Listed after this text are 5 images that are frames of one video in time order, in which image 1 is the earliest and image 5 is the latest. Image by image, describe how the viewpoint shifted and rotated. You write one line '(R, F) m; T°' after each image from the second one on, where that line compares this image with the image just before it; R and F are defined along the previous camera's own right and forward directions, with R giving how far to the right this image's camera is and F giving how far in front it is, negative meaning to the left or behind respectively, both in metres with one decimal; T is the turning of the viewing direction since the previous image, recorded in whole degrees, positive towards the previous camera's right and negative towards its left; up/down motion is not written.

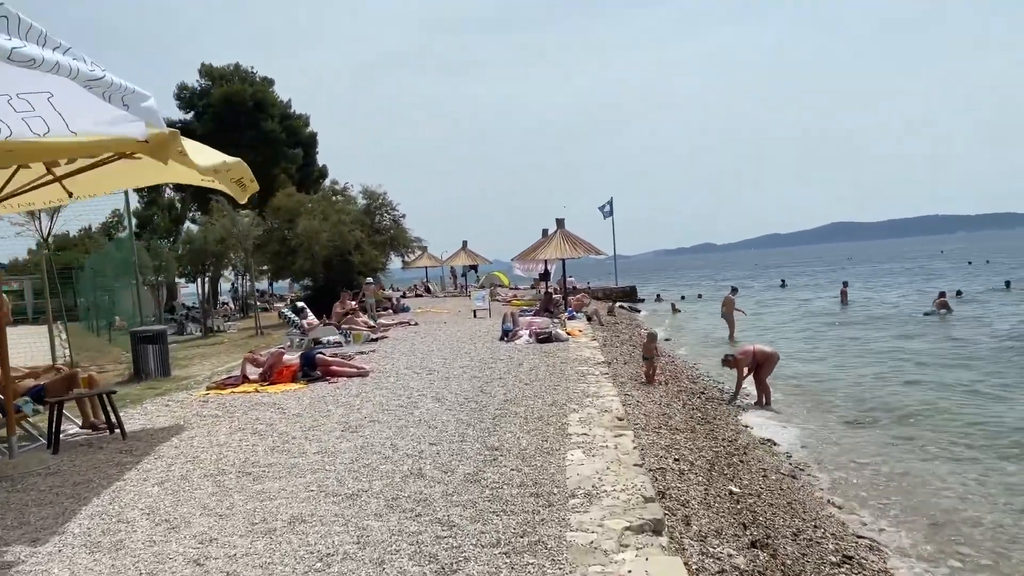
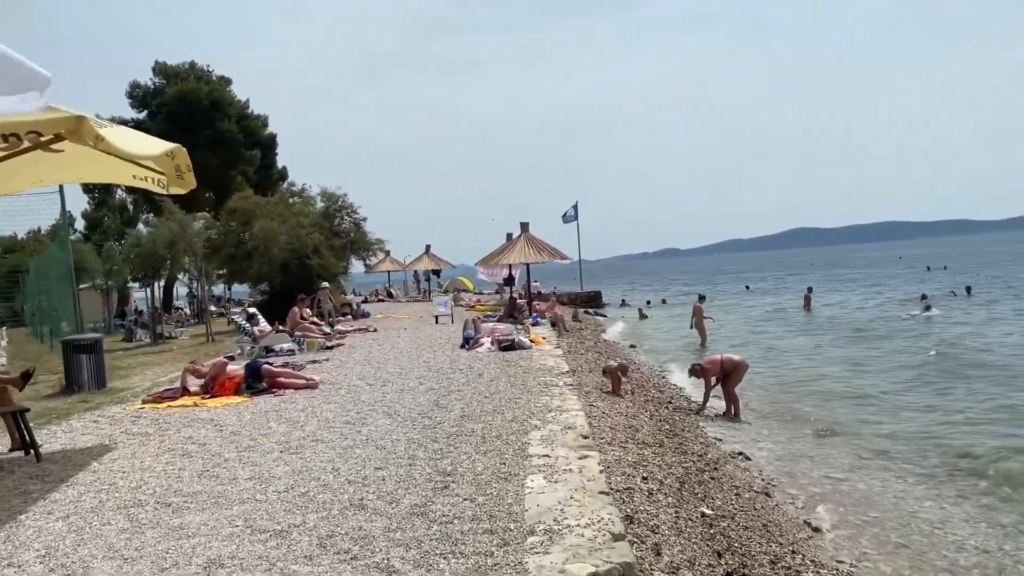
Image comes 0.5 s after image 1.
(+0.1, +0.6) m; +3°
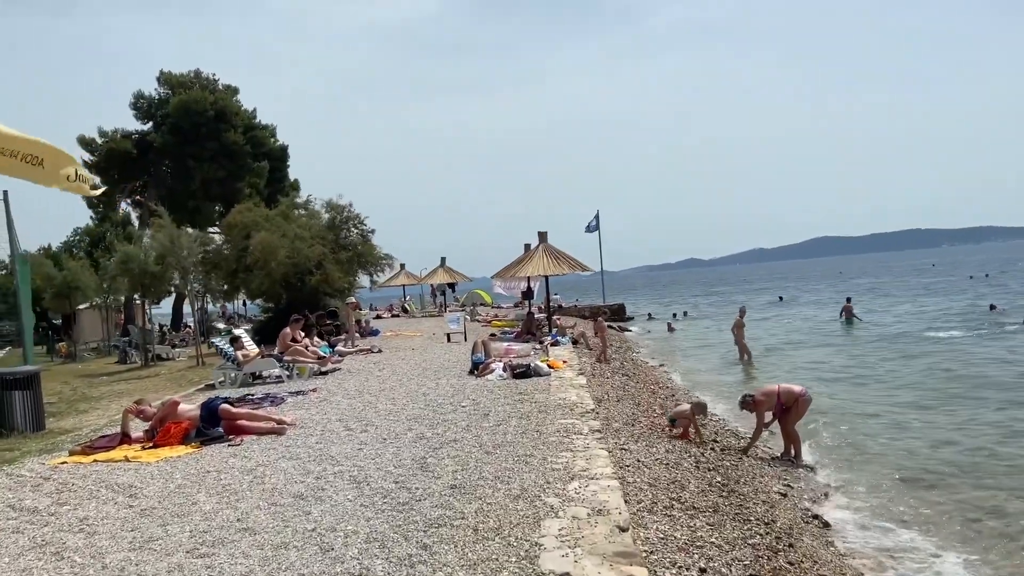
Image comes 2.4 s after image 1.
(+0.1, +2.0) m; -2°
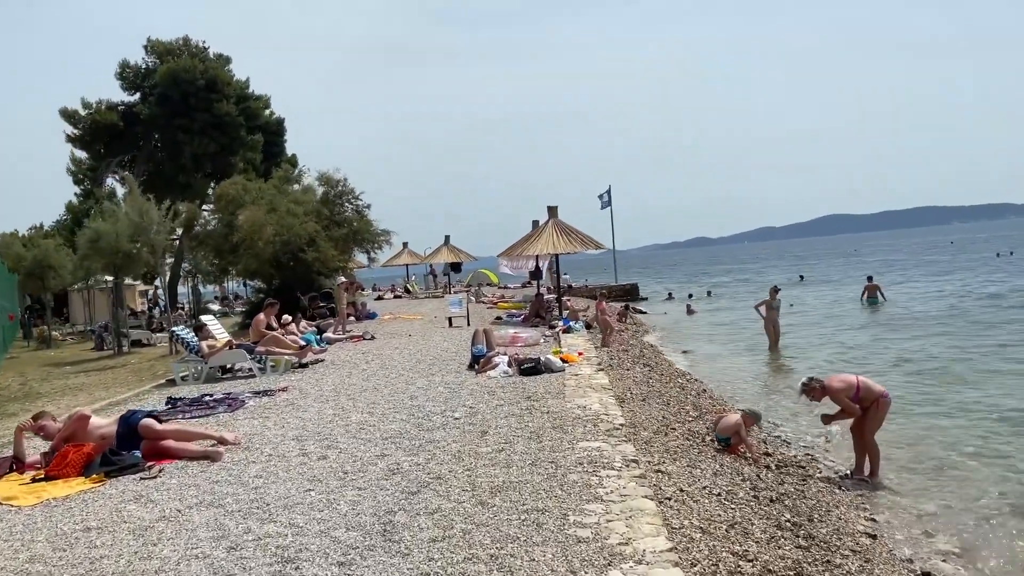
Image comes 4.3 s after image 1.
(0.0, +2.0) m; -1°
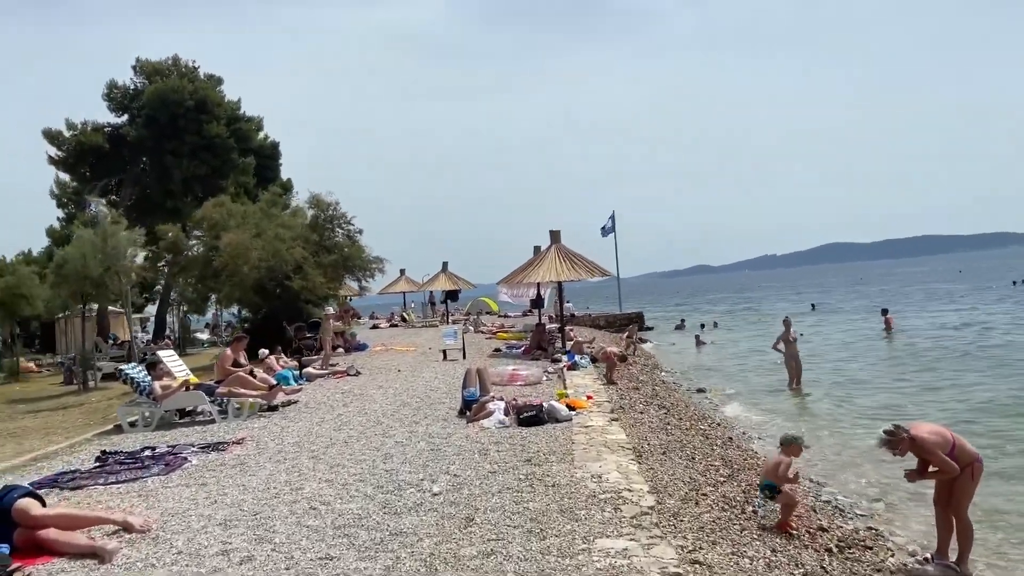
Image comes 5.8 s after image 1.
(0.0, +1.6) m; 0°
